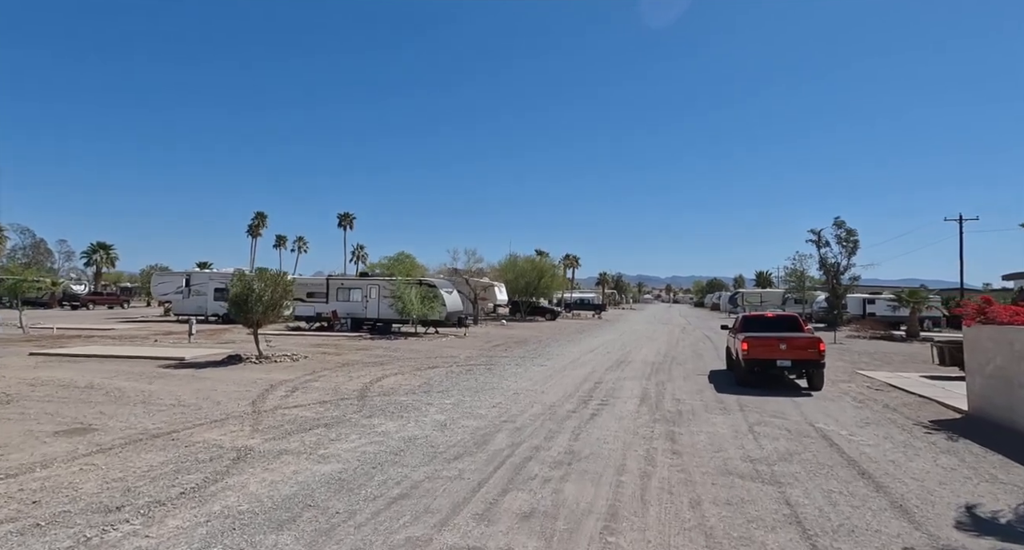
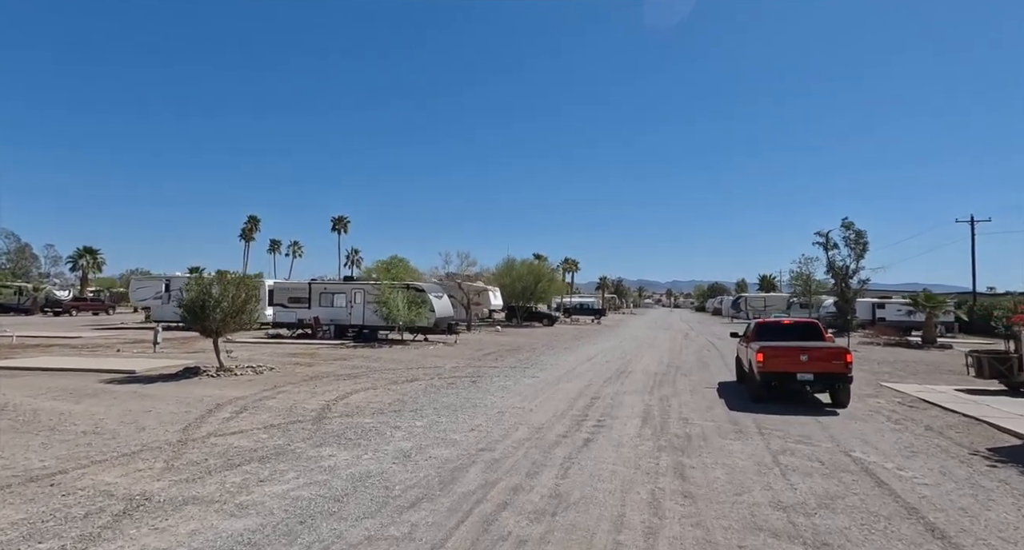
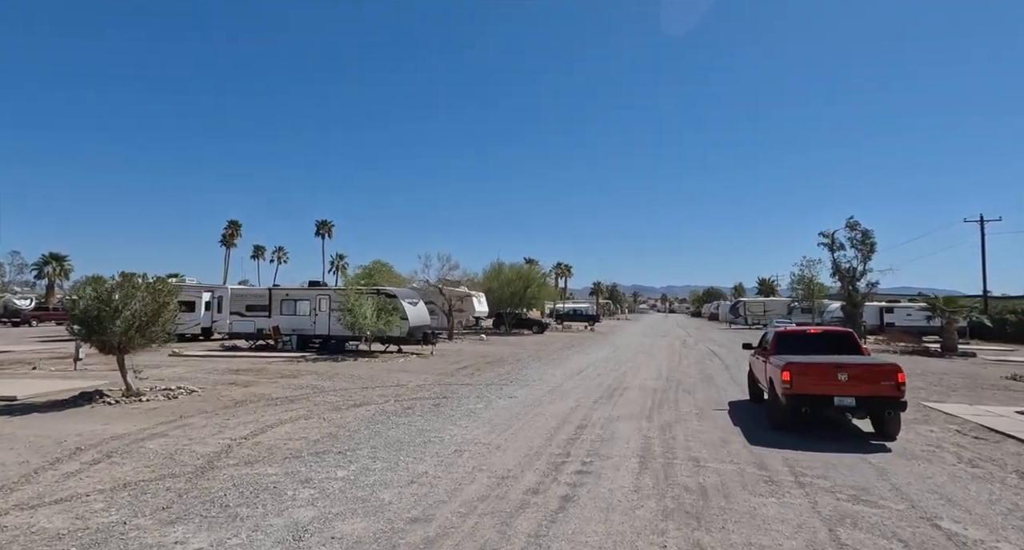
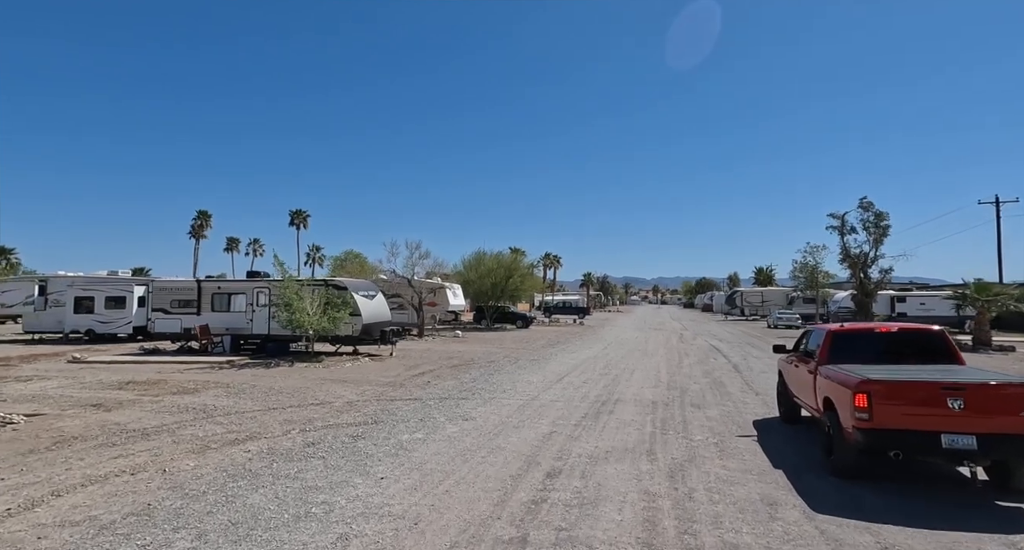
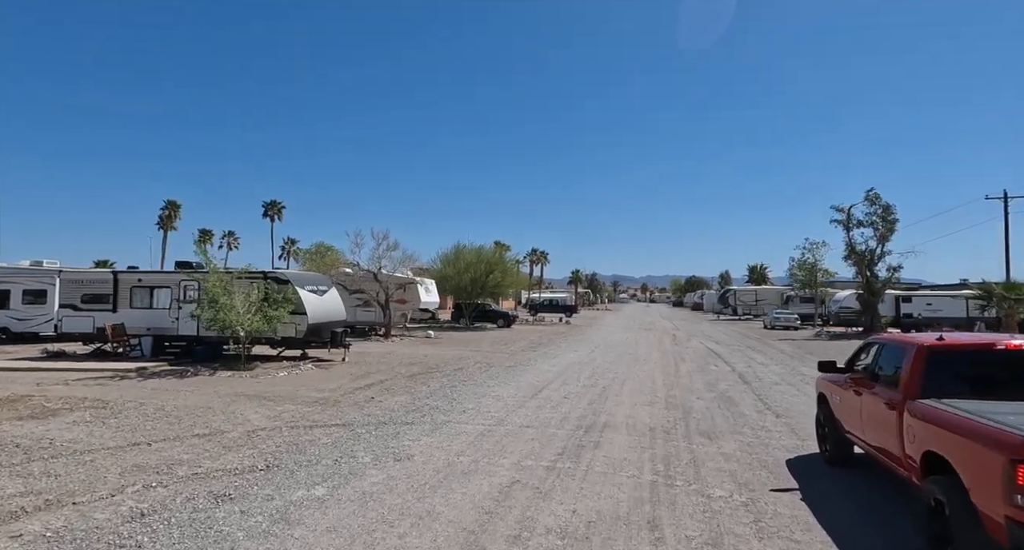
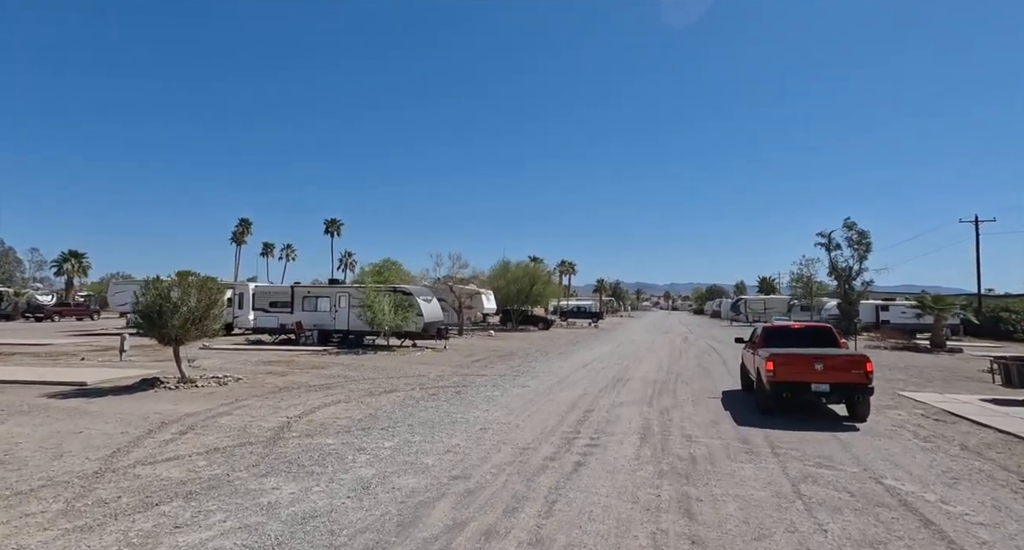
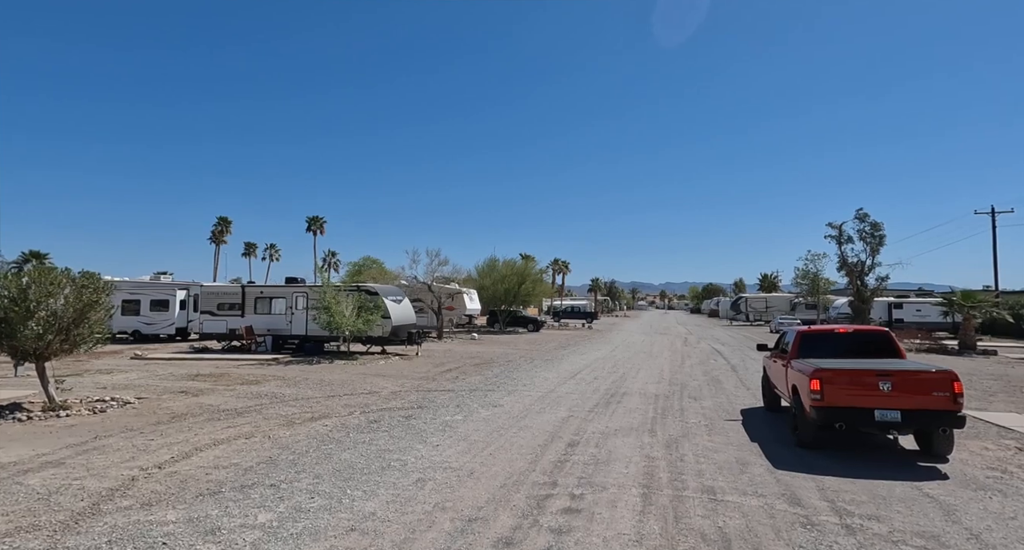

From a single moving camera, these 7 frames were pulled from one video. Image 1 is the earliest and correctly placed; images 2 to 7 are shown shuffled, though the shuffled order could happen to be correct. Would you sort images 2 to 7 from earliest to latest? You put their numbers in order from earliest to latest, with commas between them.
2, 6, 3, 7, 4, 5
